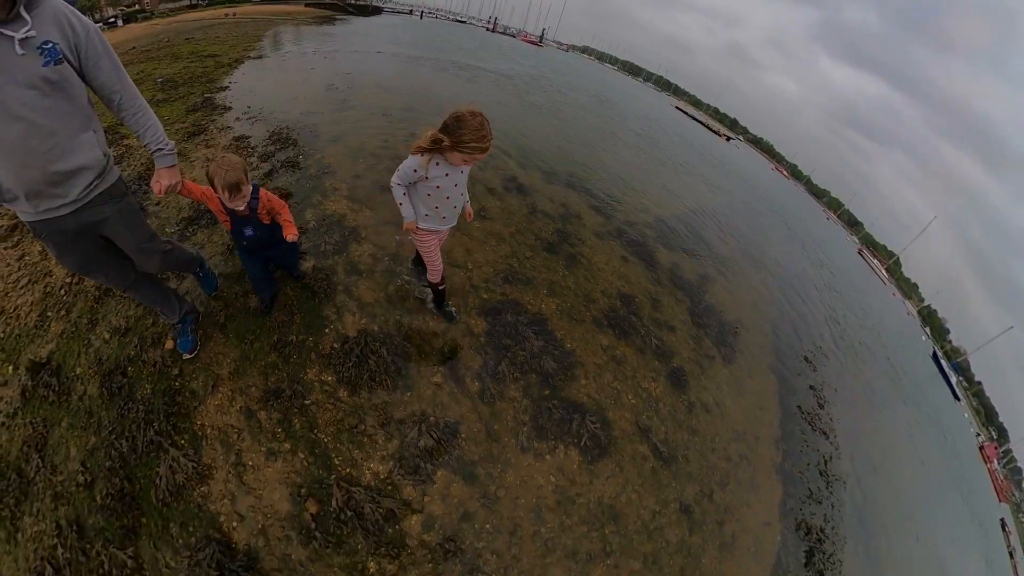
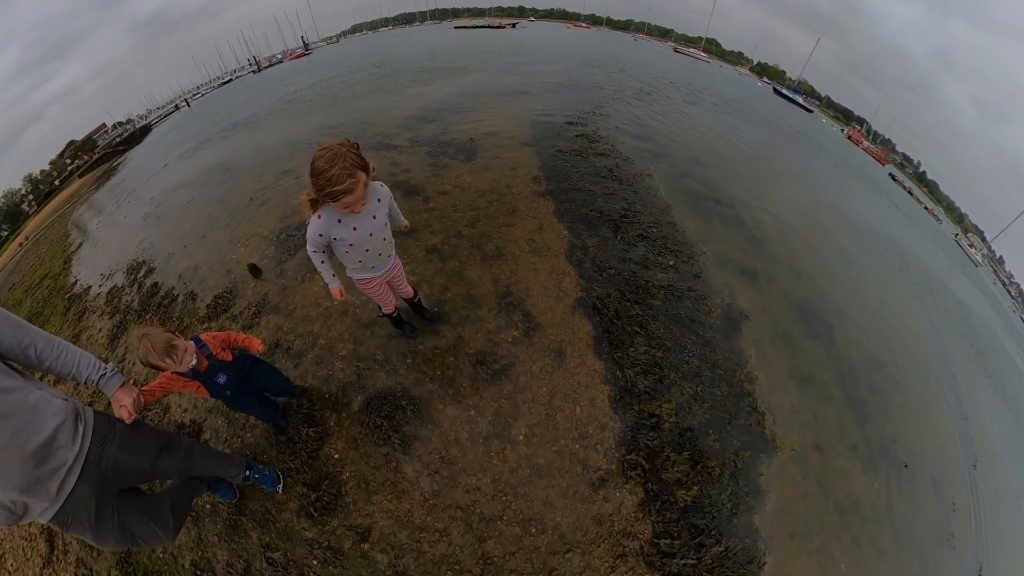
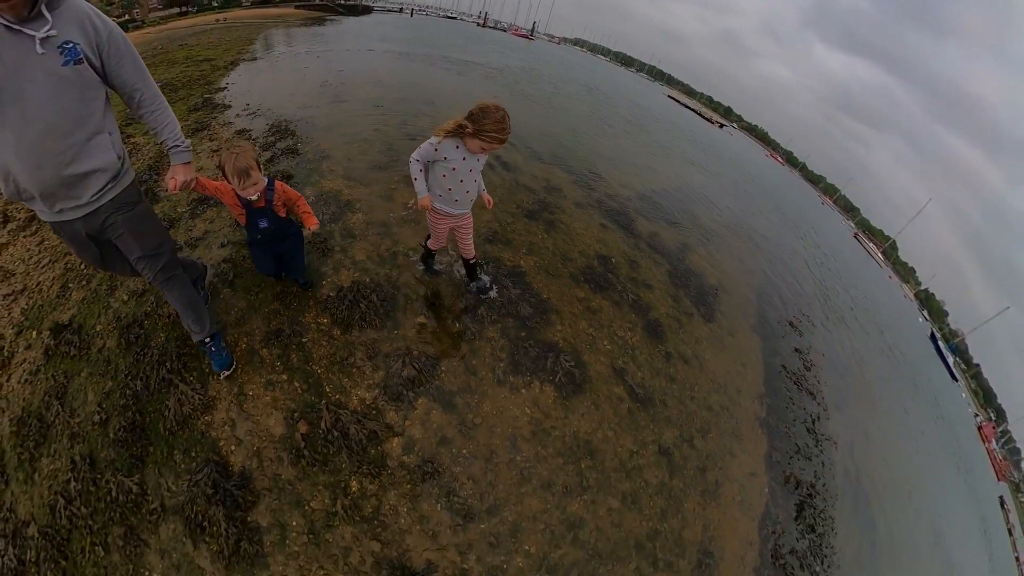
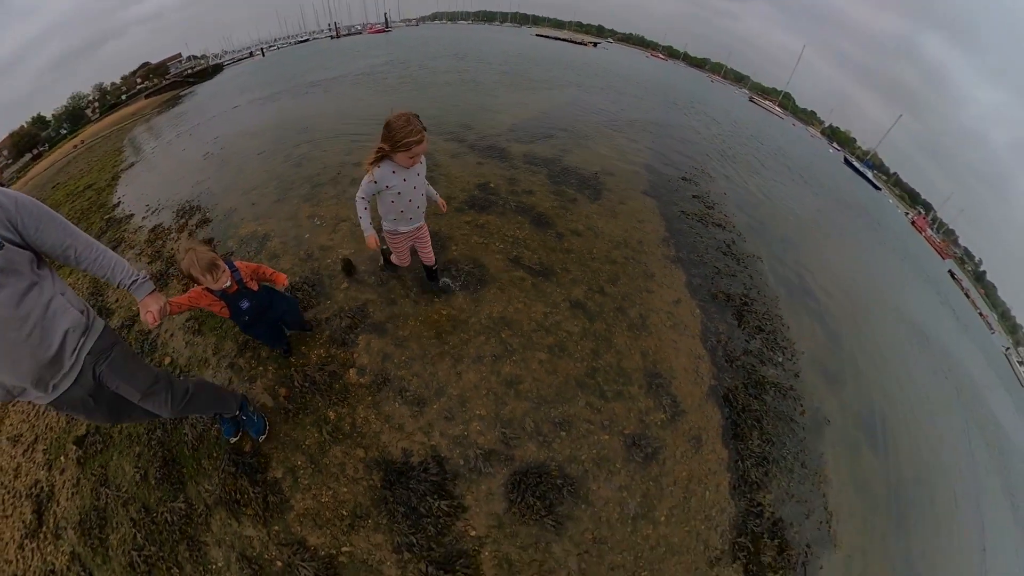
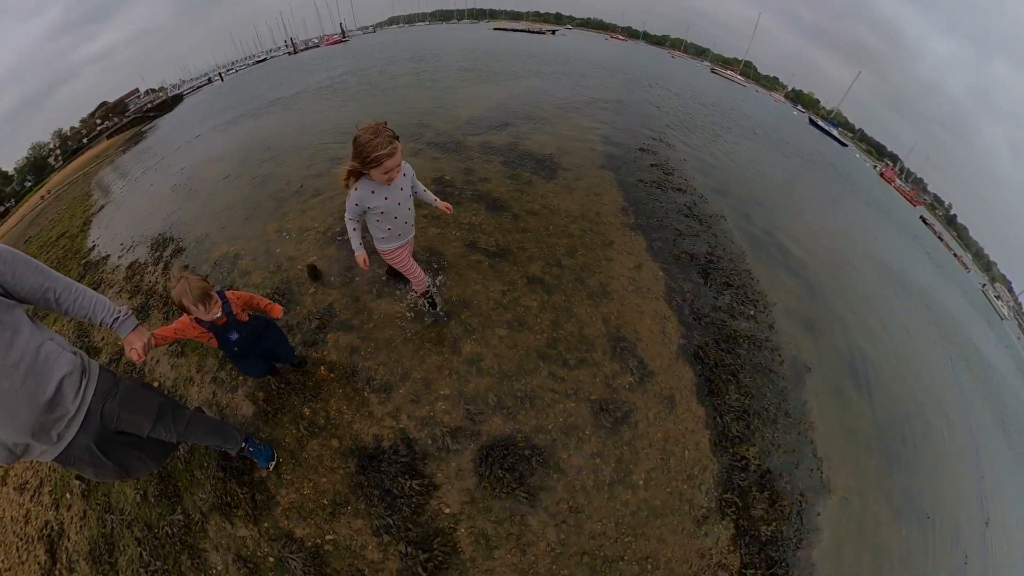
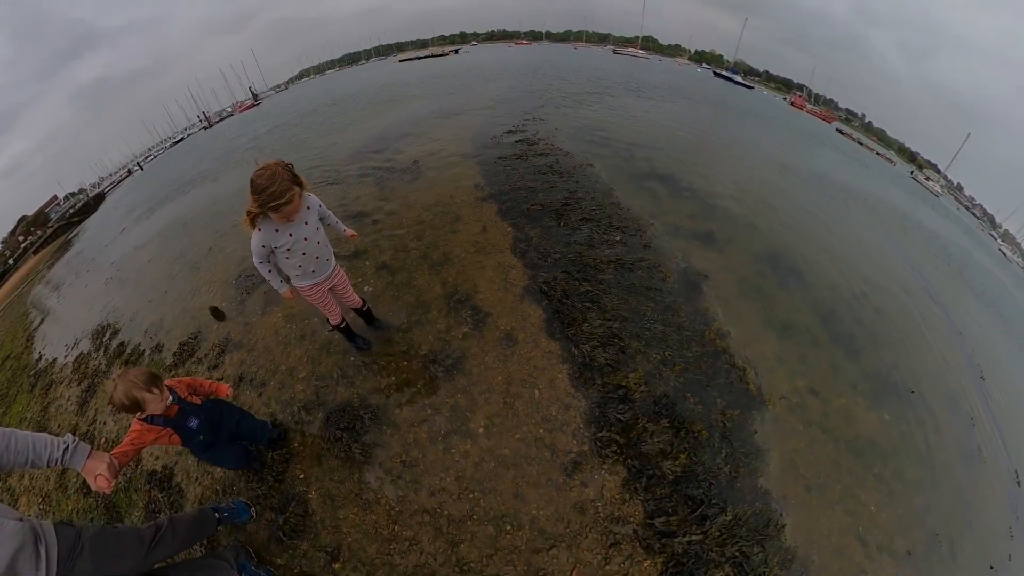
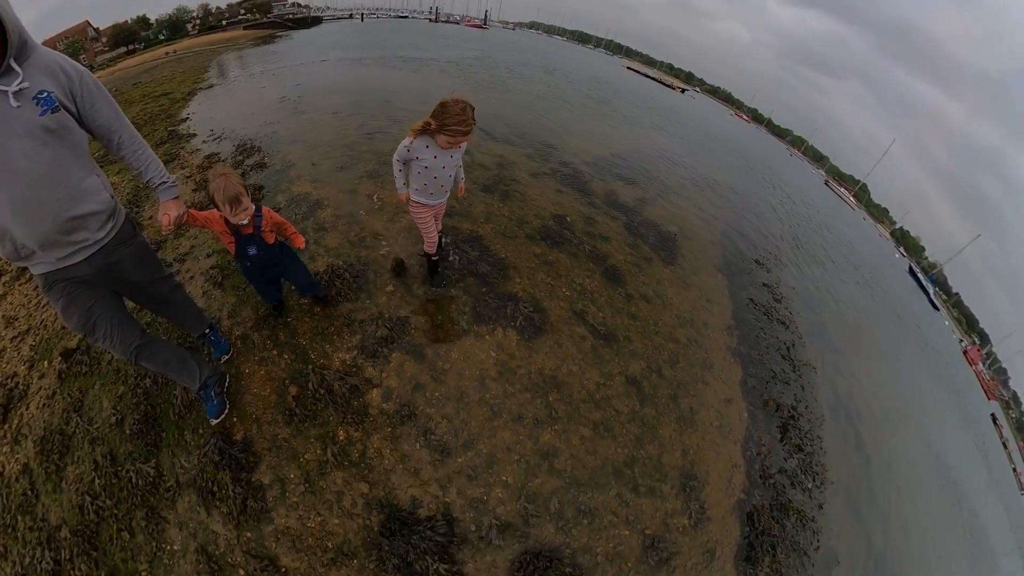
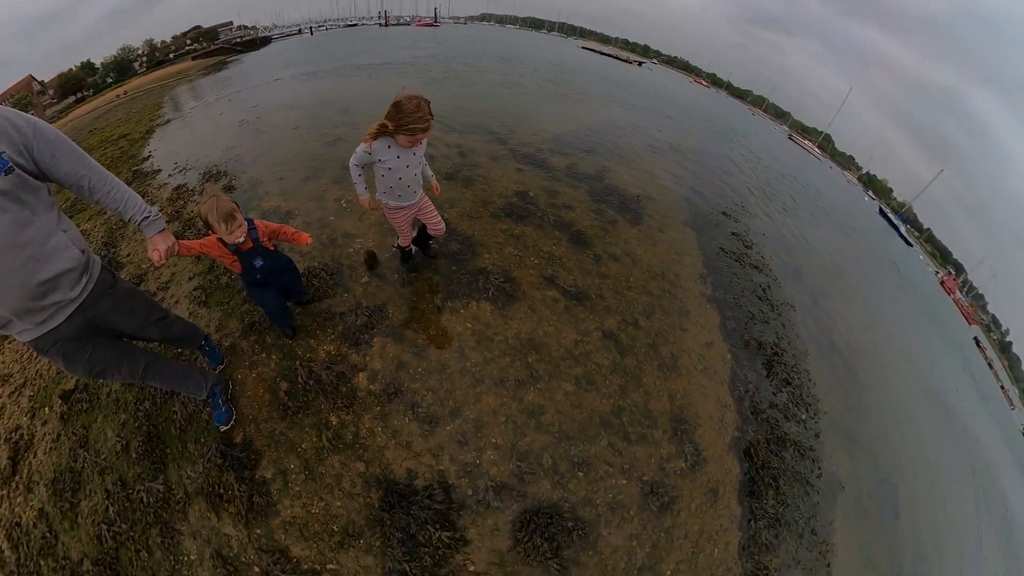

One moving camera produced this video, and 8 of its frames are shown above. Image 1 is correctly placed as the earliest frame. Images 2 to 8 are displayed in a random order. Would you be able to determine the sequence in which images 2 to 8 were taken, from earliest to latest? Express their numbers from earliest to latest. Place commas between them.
3, 7, 8, 4, 5, 2, 6
